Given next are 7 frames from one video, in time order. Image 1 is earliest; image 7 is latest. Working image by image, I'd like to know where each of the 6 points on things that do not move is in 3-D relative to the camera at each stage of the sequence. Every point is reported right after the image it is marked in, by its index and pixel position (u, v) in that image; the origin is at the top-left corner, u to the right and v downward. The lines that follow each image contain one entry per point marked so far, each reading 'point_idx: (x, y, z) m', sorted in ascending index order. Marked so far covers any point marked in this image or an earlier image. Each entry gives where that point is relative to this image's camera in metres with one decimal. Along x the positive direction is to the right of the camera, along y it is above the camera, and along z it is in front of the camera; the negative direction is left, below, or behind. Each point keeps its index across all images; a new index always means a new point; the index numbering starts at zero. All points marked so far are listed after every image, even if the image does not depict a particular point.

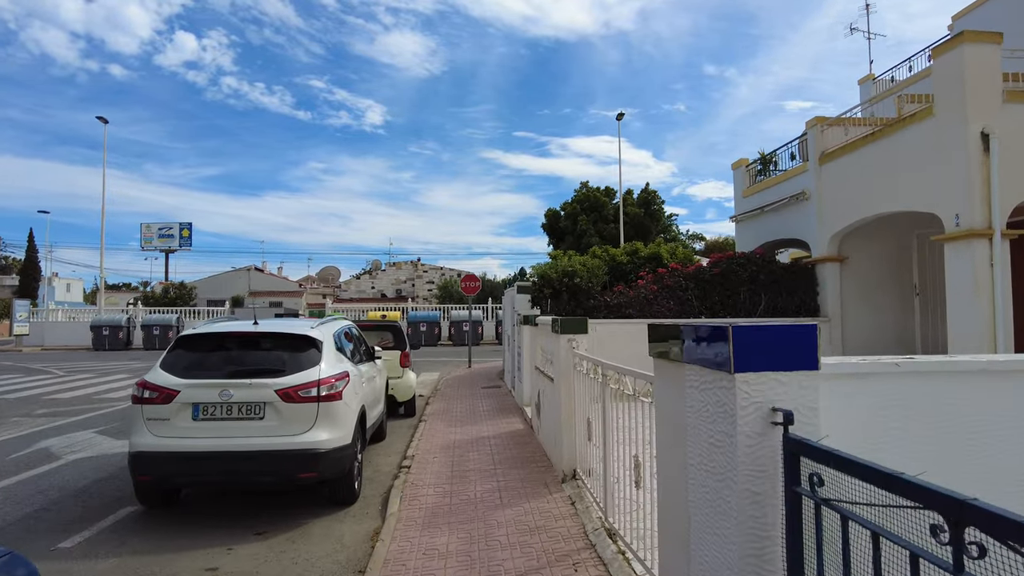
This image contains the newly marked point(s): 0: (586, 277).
0: (+1.3, +0.2, +11.4) m
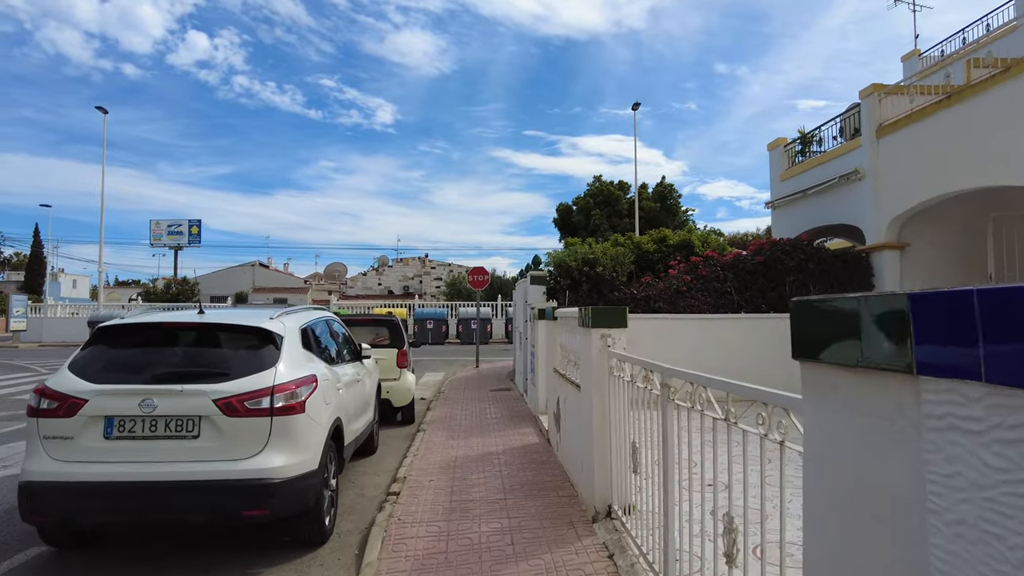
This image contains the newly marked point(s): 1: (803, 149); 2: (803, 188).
0: (+1.5, +0.4, +10.0) m
1: (+5.9, +2.8, +13.2) m
2: (+5.6, +1.9, +12.6) m
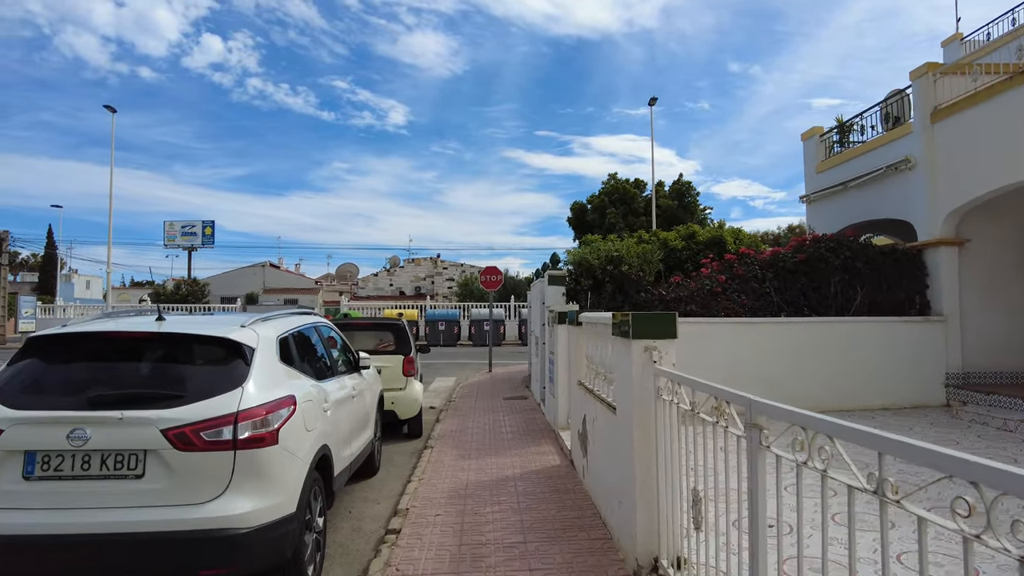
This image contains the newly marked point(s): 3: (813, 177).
0: (+1.8, +0.3, +9.1) m
1: (+6.2, +2.8, +12.2) m
2: (+5.9, +1.9, +11.6) m
3: (+6.0, +2.2, +12.9) m
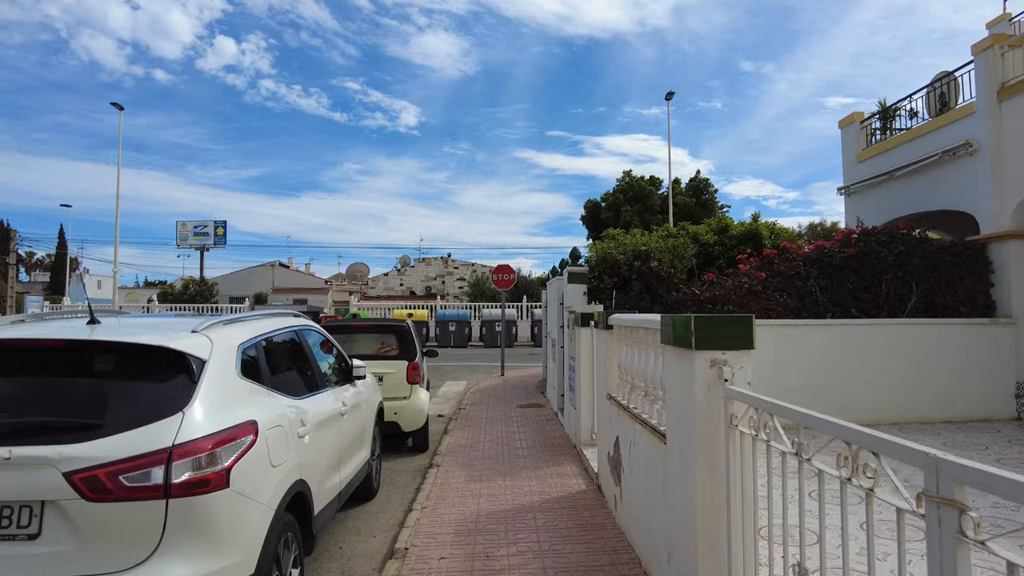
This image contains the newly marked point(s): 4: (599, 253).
0: (+2.0, +0.4, +8.2) m
1: (+6.5, +2.8, +11.3) m
2: (+6.2, +1.9, +10.6) m
3: (+6.3, +2.2, +12.0) m
4: (+1.1, +0.5, +8.4) m
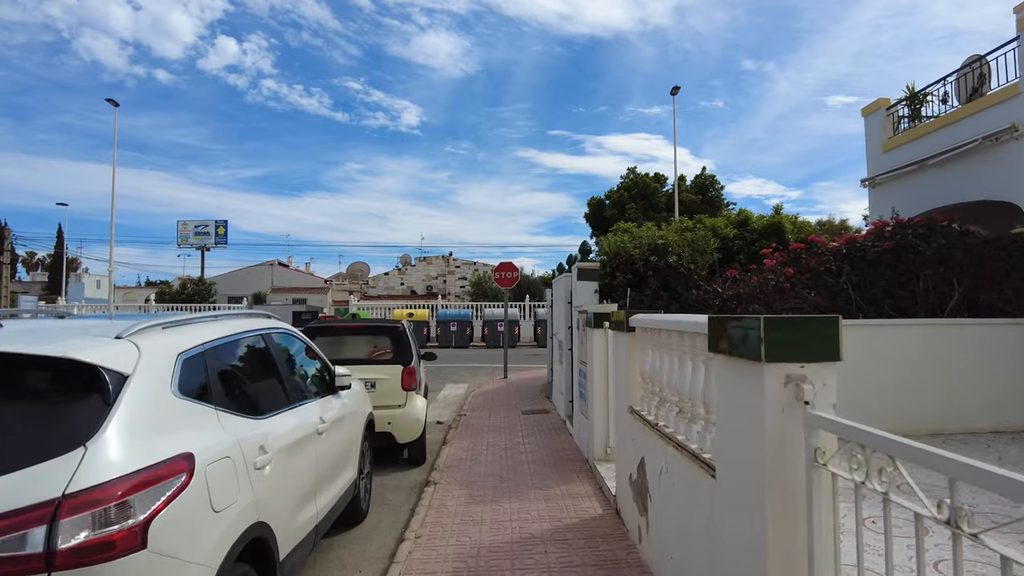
0: (+2.0, +0.4, +7.5) m
1: (+6.5, +2.9, +10.5) m
2: (+6.2, +2.0, +9.9) m
3: (+6.3, +2.3, +11.2) m
4: (+1.2, +0.5, +7.7) m
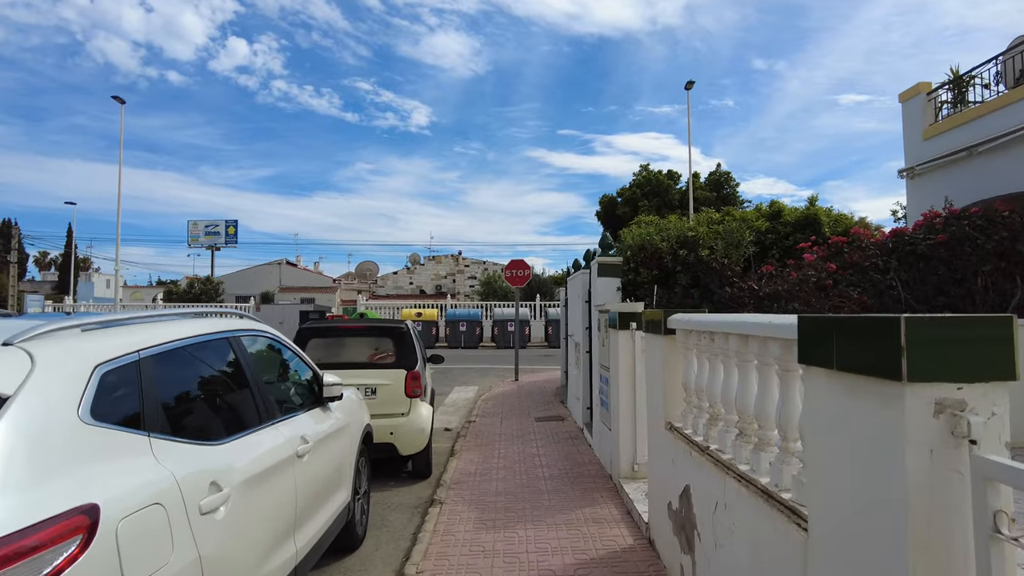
0: (+2.2, +0.4, +6.8) m
1: (+6.7, +2.9, +9.8) m
2: (+6.4, +2.0, +9.1) m
3: (+6.5, +2.3, +10.5) m
4: (+1.3, +0.5, +7.0) m
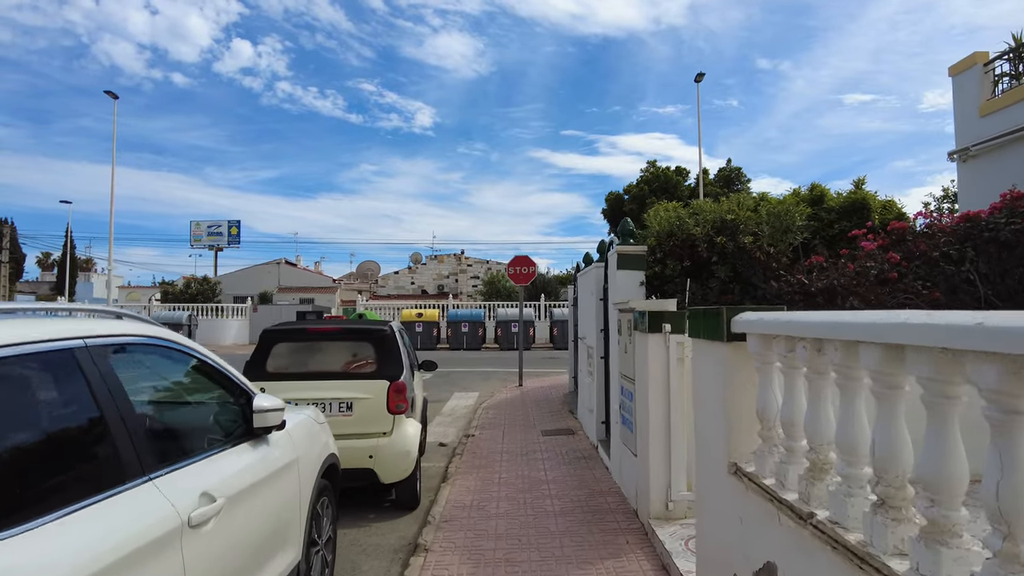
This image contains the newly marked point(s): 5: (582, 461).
0: (+2.2, +0.5, +5.7) m
1: (+6.8, +2.9, +8.7) m
2: (+6.4, +2.1, +8.0) m
3: (+6.6, +2.4, +9.4) m
4: (+1.3, +0.6, +5.9) m
5: (+0.7, -1.8, +6.7) m
